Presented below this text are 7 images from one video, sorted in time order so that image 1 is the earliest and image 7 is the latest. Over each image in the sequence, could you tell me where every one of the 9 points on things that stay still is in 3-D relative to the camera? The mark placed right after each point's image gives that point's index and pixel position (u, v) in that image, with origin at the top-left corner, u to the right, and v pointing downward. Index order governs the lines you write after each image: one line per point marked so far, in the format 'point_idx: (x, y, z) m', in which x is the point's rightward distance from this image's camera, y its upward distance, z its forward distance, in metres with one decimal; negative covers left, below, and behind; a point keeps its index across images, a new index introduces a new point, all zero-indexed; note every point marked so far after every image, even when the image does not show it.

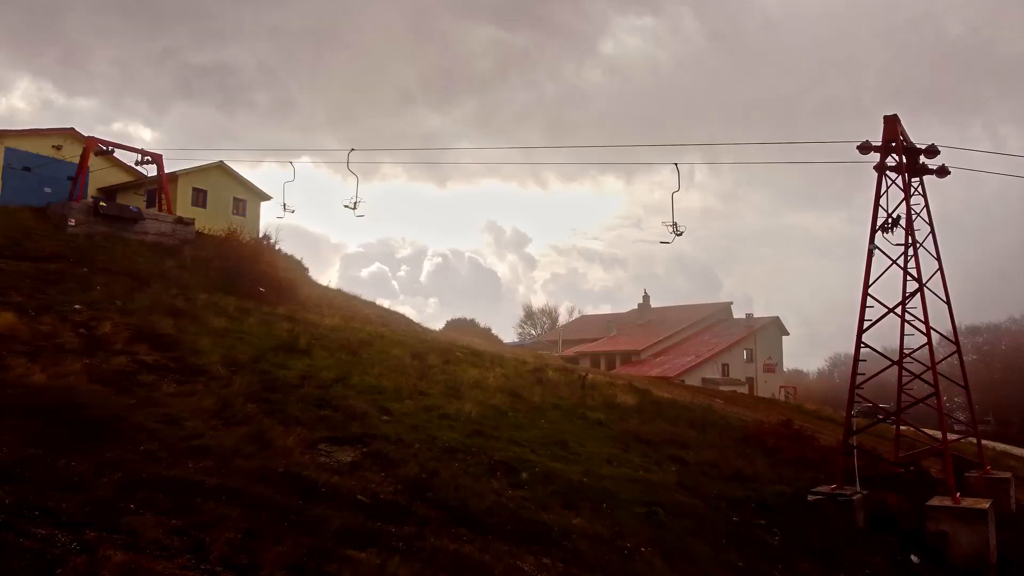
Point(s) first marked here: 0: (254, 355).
0: (-4.0, -1.0, +16.6) m
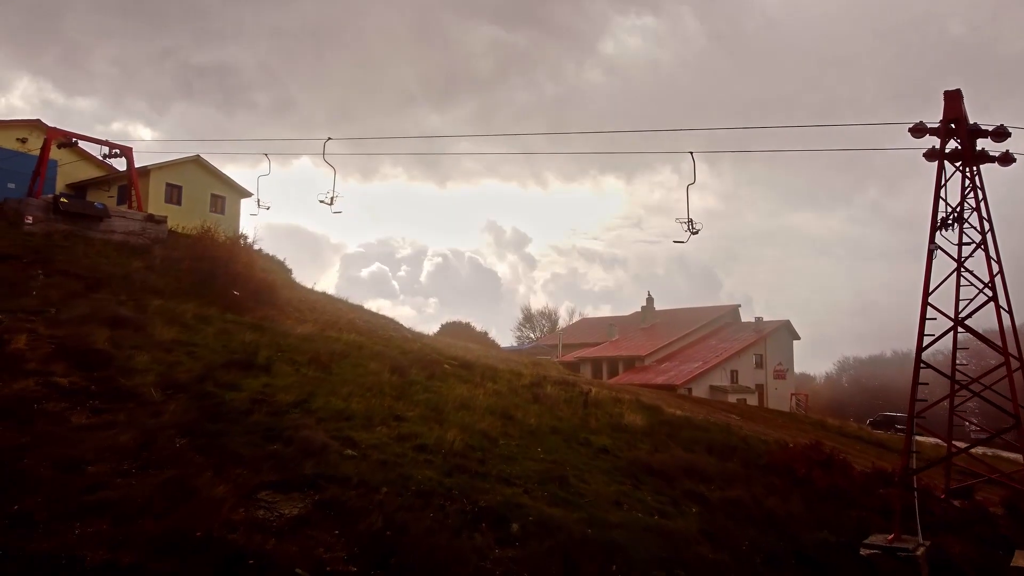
0: (-4.1, -1.1, +14.2) m
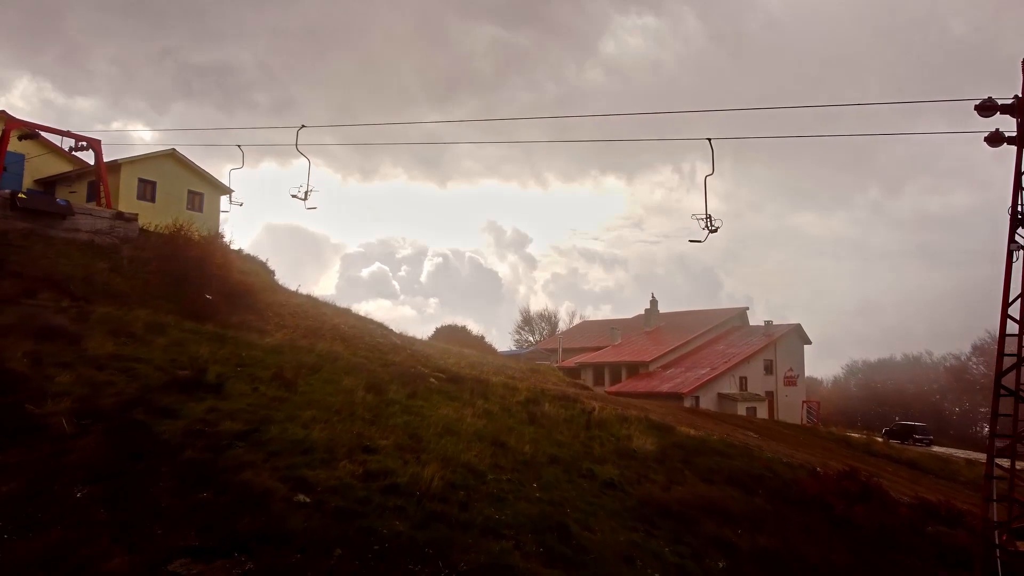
0: (-4.2, -1.2, +11.9) m
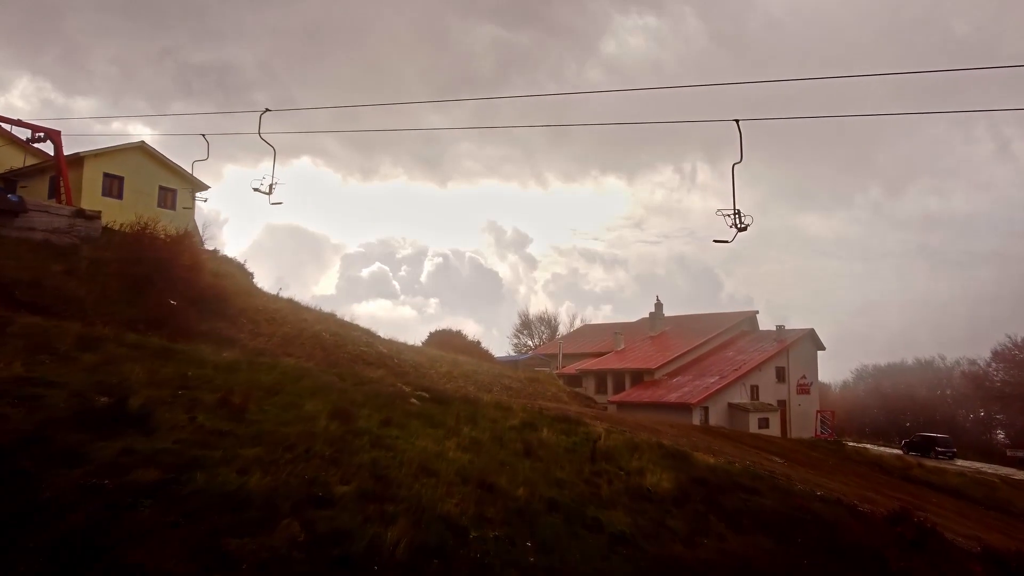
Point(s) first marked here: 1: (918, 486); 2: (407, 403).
0: (-4.3, -1.3, +9.5) m
1: (+7.3, -3.6, +19.7) m
2: (-1.5, -1.7, +15.9) m
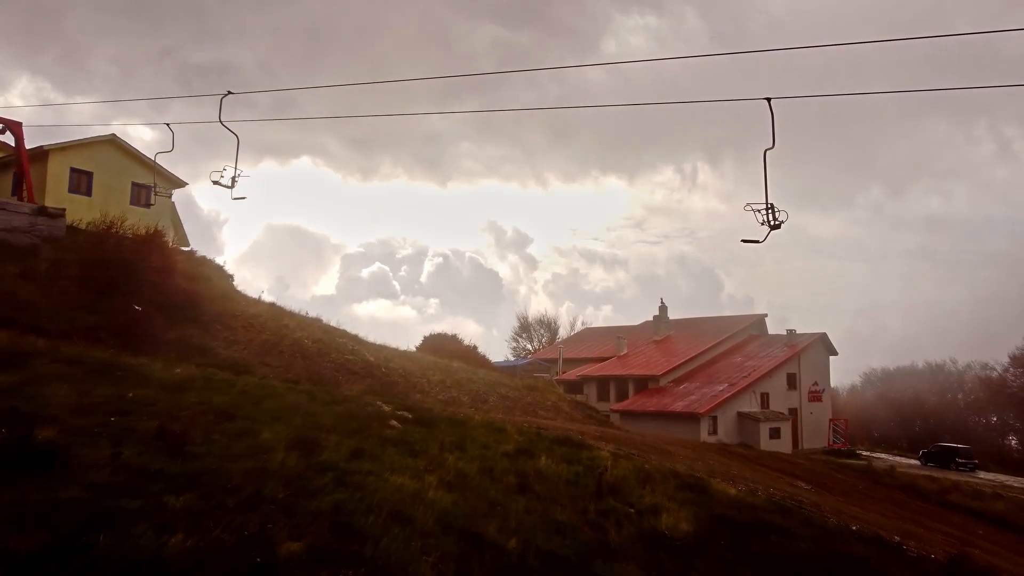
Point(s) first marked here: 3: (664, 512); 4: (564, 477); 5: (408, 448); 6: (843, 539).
0: (-4.4, -1.4, +7.4) m
1: (+7.2, -3.7, +17.6) m
2: (-1.6, -1.8, +13.9) m
3: (+1.7, -2.5, +12.1) m
4: (+0.6, -2.3, +13.1) m
5: (-1.2, -1.9, +12.9) m
6: (+4.0, -3.0, +13.2) m
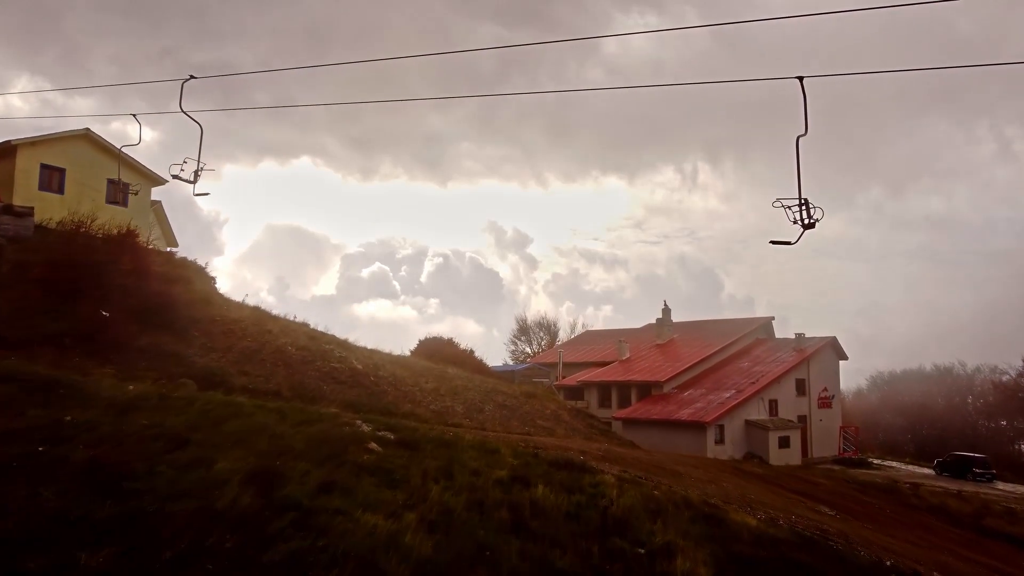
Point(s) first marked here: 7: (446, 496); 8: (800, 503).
0: (-4.5, -1.5, +5.9) m
1: (+7.2, -3.7, +16.1) m
2: (-1.7, -1.9, +12.4) m
3: (+1.6, -2.6, +10.6) m
4: (+0.6, -2.4, +11.5) m
5: (-1.3, -2.0, +11.4) m
6: (+3.9, -3.1, +11.7) m
7: (-0.7, -2.1, +11.1) m
8: (+4.2, -3.1, +15.8) m
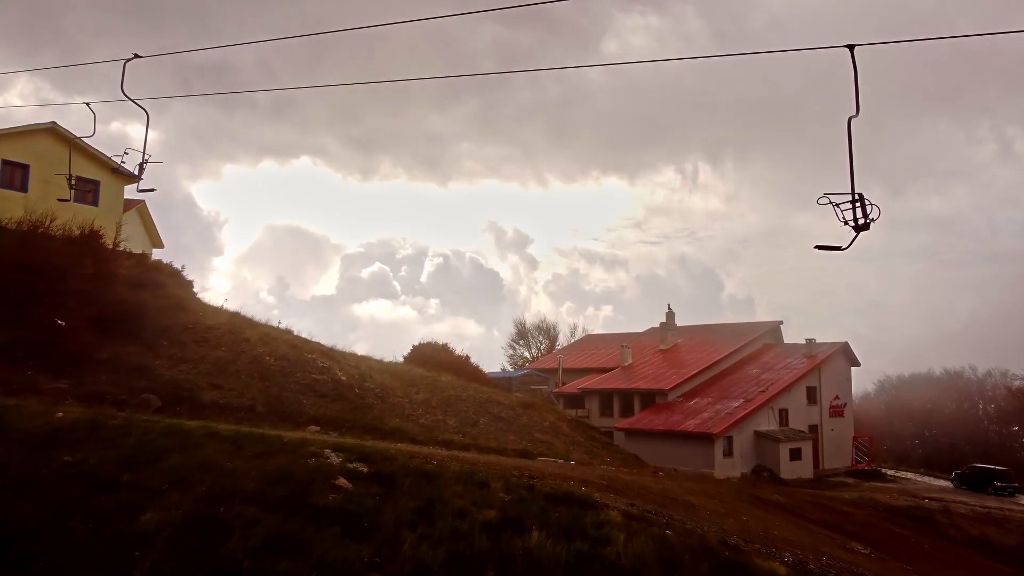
0: (-4.6, -1.6, +4.1) m
1: (+7.1, -3.9, +14.3) m
2: (-1.8, -2.0, +10.6) m
3: (+1.5, -2.7, +8.8) m
4: (+0.5, -2.5, +9.8) m
5: (-1.4, -2.1, +9.6) m
6: (+3.8, -3.2, +9.9) m
7: (-0.8, -2.2, +9.3) m
8: (+4.1, -3.2, +14.0) m
